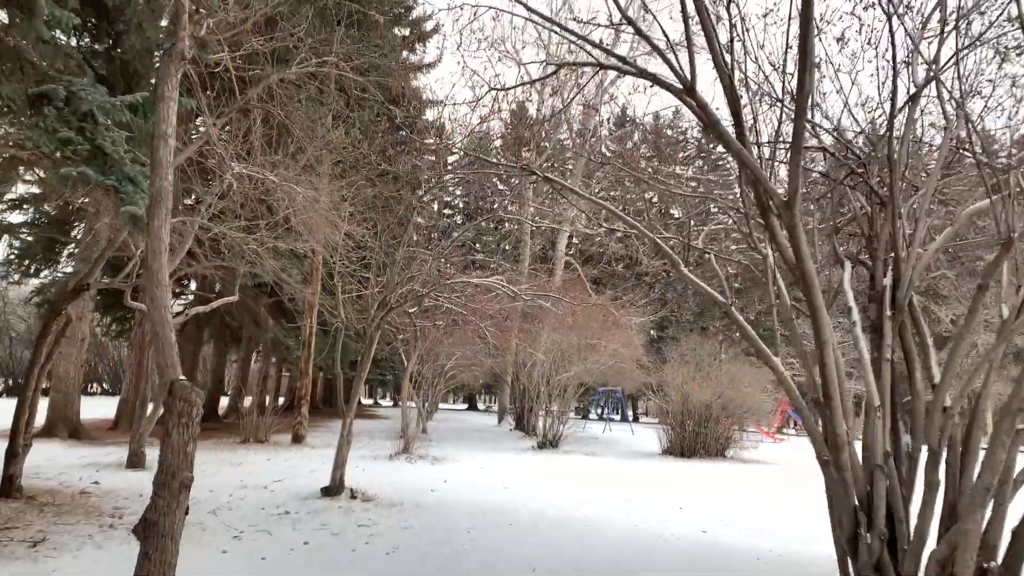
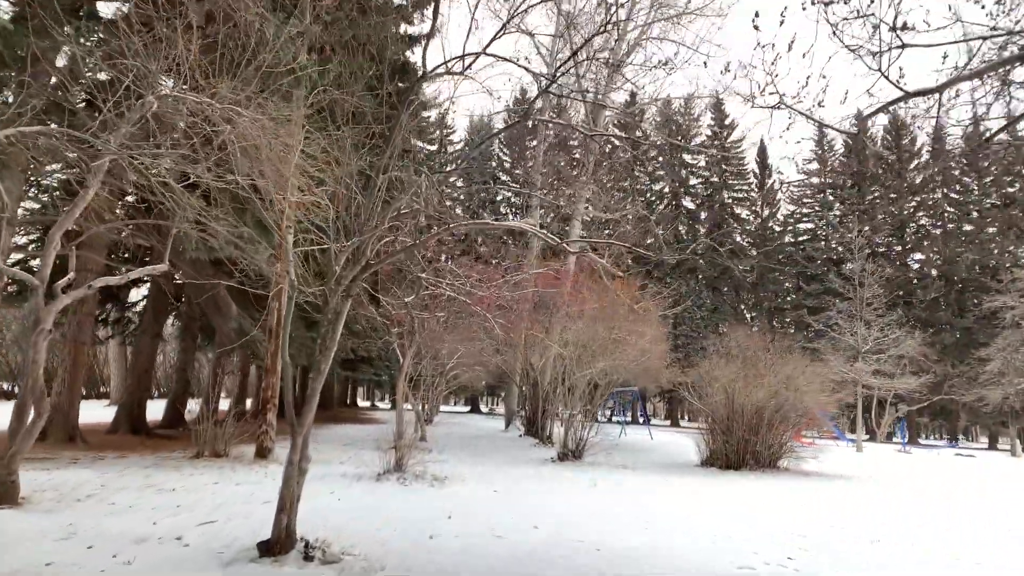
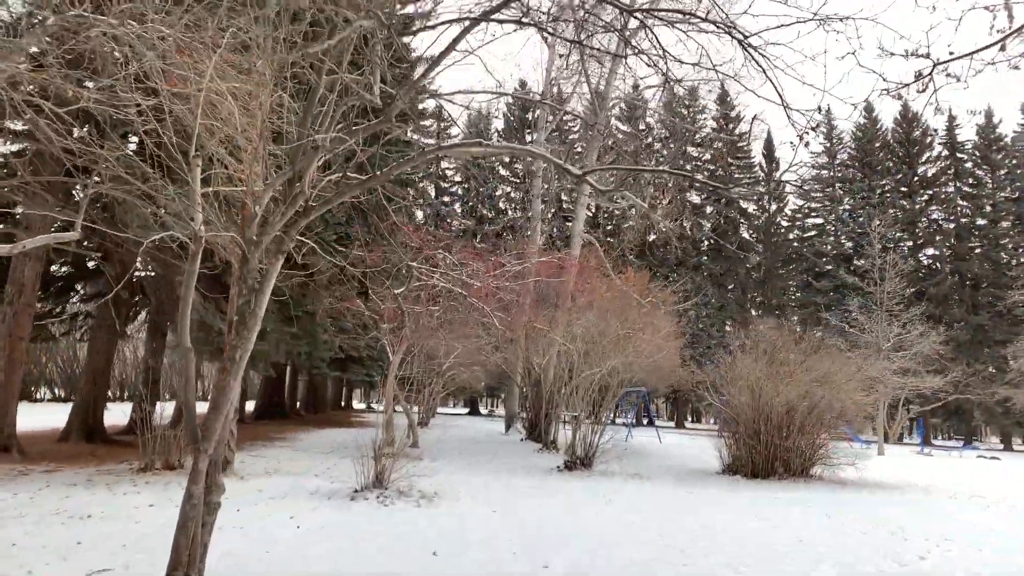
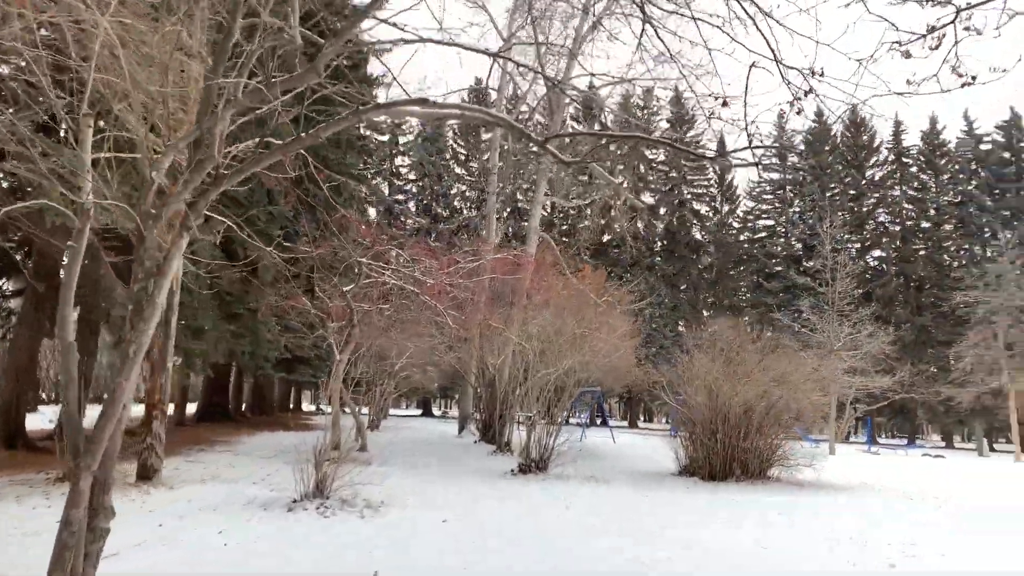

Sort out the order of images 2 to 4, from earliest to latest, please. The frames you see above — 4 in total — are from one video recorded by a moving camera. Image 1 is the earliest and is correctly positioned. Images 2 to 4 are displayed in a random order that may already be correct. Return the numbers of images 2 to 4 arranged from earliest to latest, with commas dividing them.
2, 3, 4
